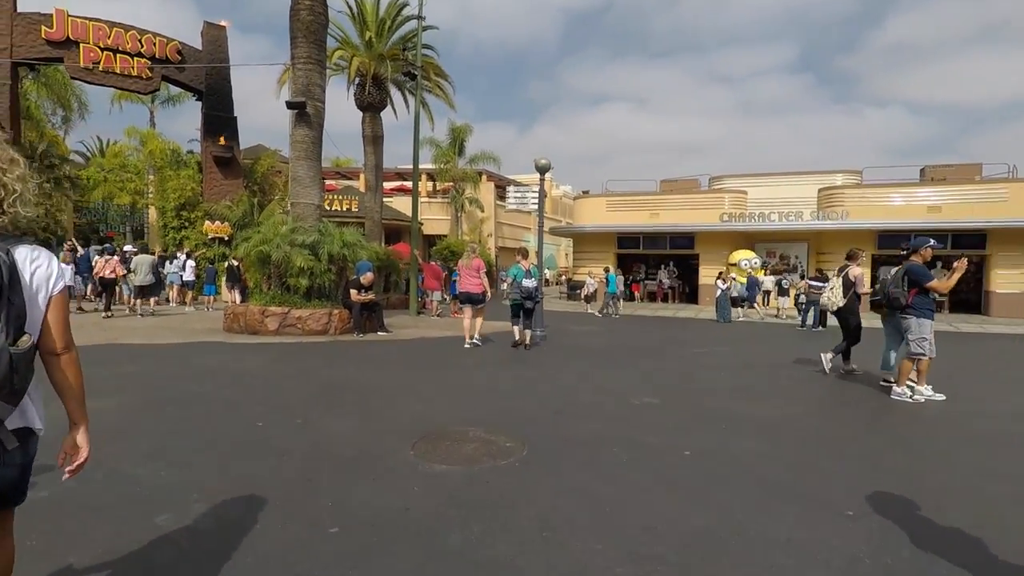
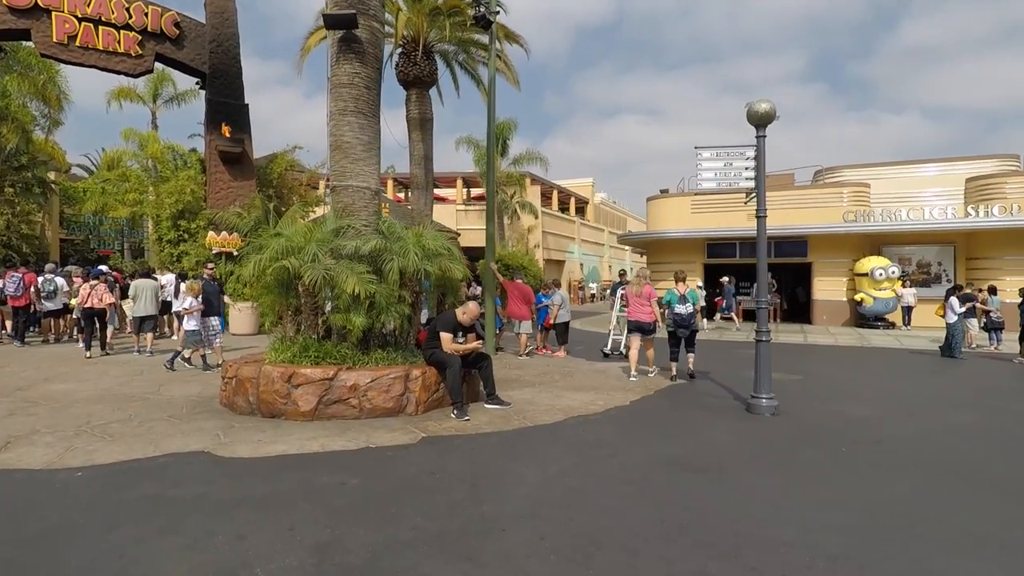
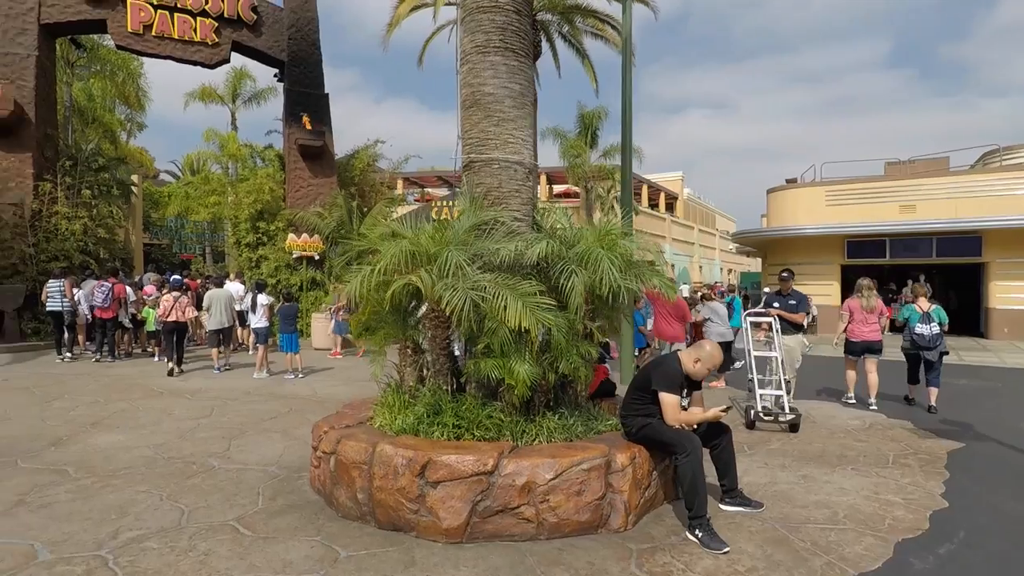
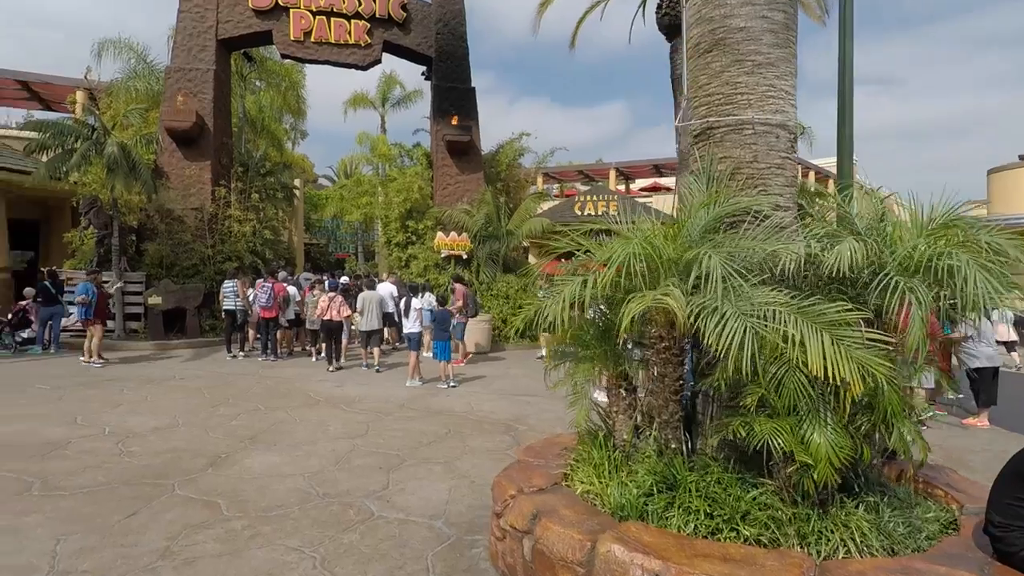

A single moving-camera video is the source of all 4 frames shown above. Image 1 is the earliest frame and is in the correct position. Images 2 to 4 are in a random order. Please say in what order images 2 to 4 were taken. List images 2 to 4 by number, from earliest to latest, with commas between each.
2, 3, 4
